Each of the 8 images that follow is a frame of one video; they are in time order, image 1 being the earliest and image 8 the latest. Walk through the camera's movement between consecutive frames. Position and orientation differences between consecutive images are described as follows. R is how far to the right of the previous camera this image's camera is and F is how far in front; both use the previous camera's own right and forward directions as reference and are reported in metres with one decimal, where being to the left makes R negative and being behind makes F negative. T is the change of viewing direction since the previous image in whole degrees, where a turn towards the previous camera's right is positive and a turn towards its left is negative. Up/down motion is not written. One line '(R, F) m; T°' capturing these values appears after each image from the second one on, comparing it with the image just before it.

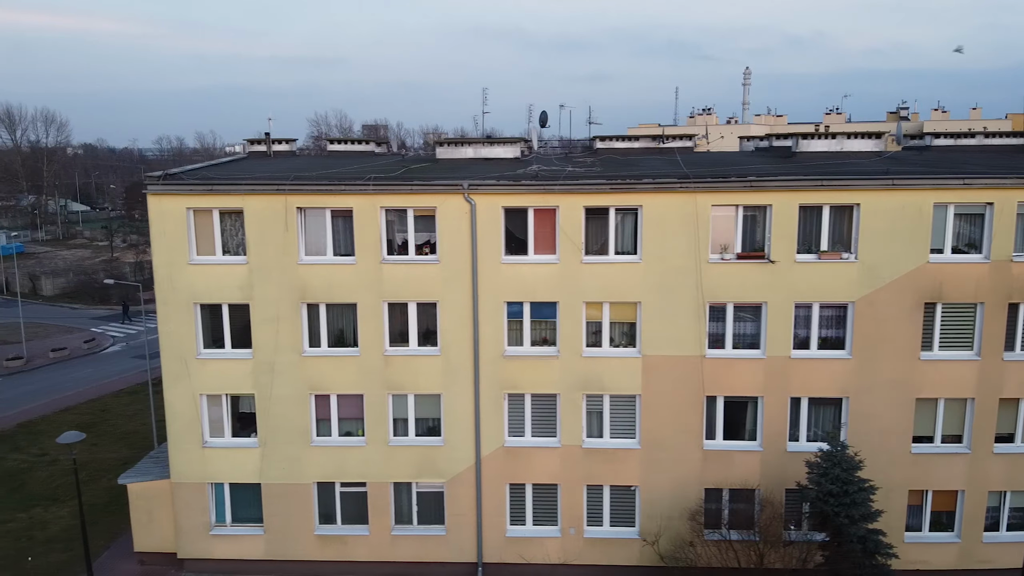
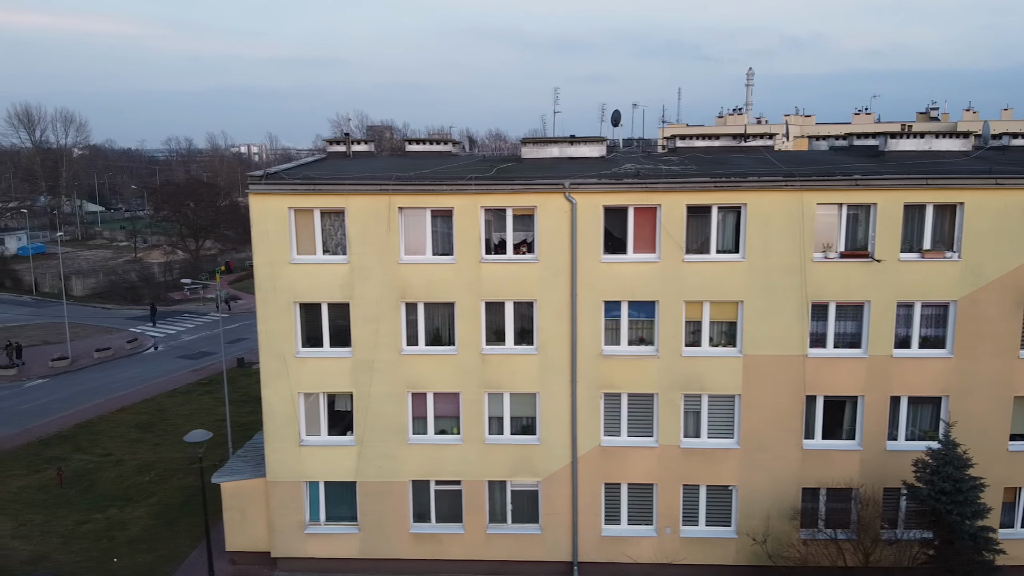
(-3.9, 0.0) m; 0°
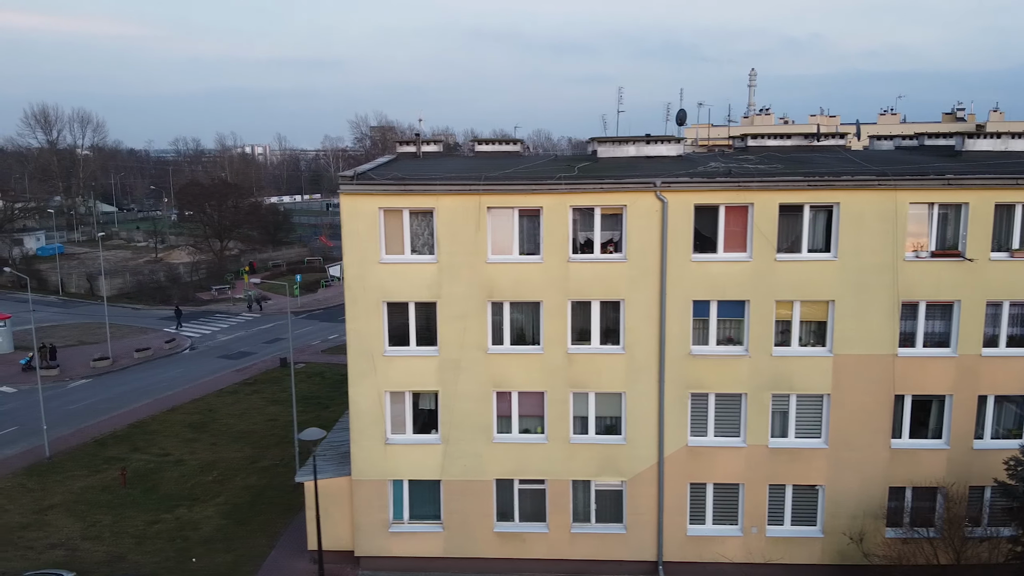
(-3.5, 0.0) m; 0°
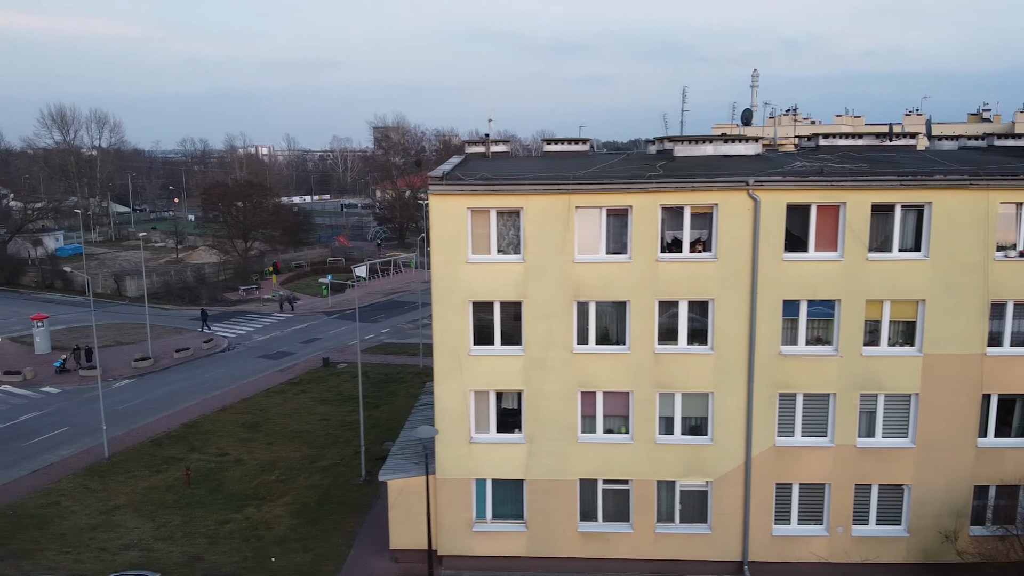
(-3.5, 0.0) m; 0°
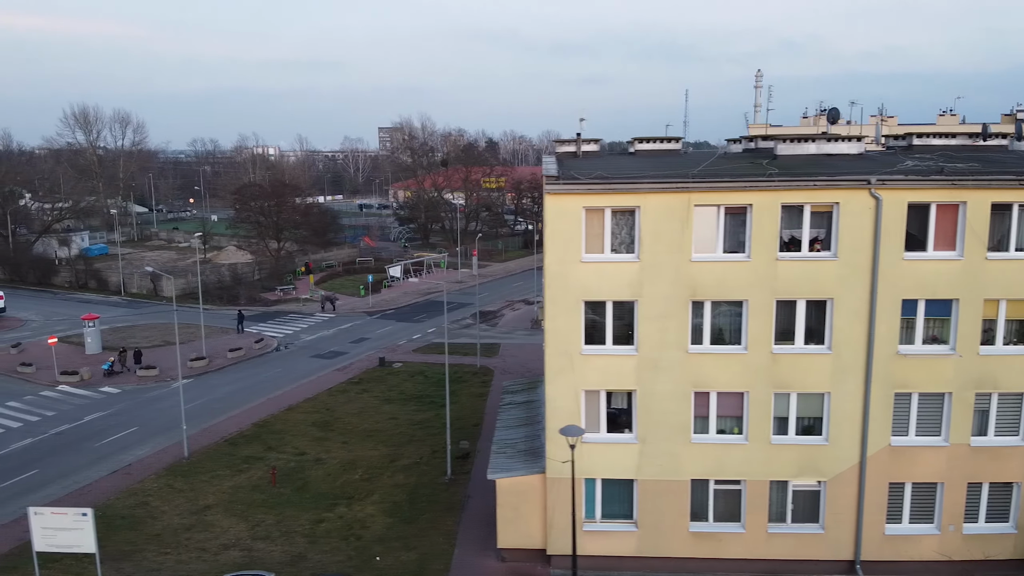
(-4.6, 0.0) m; 0°
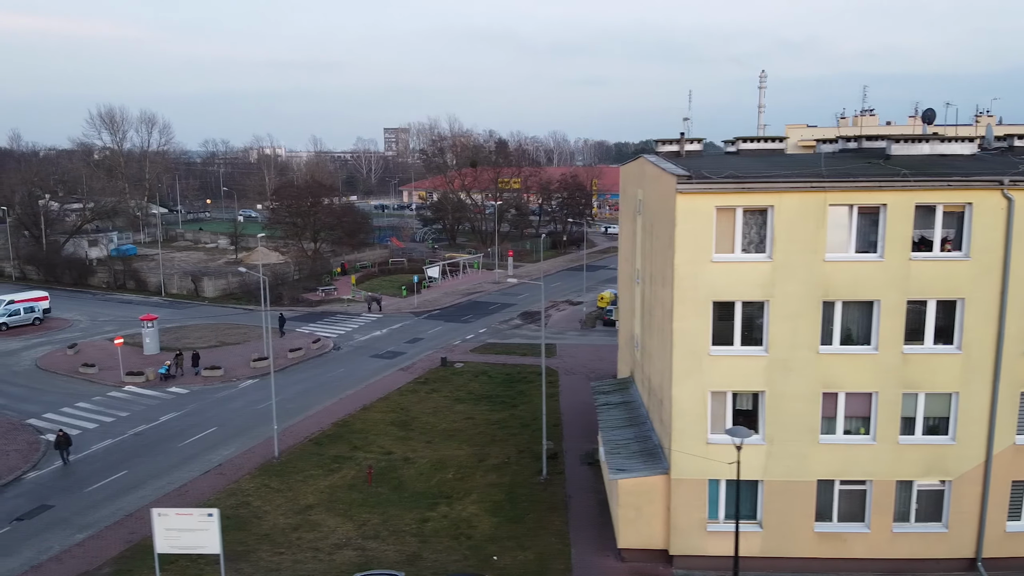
(-5.2, 0.0) m; 0°
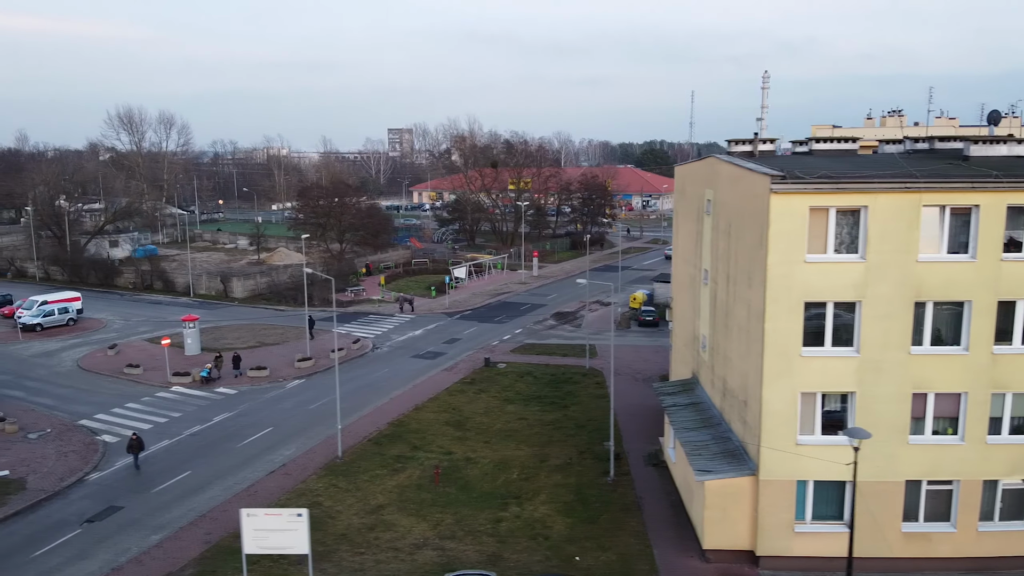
(-3.6, -0.1) m; 0°
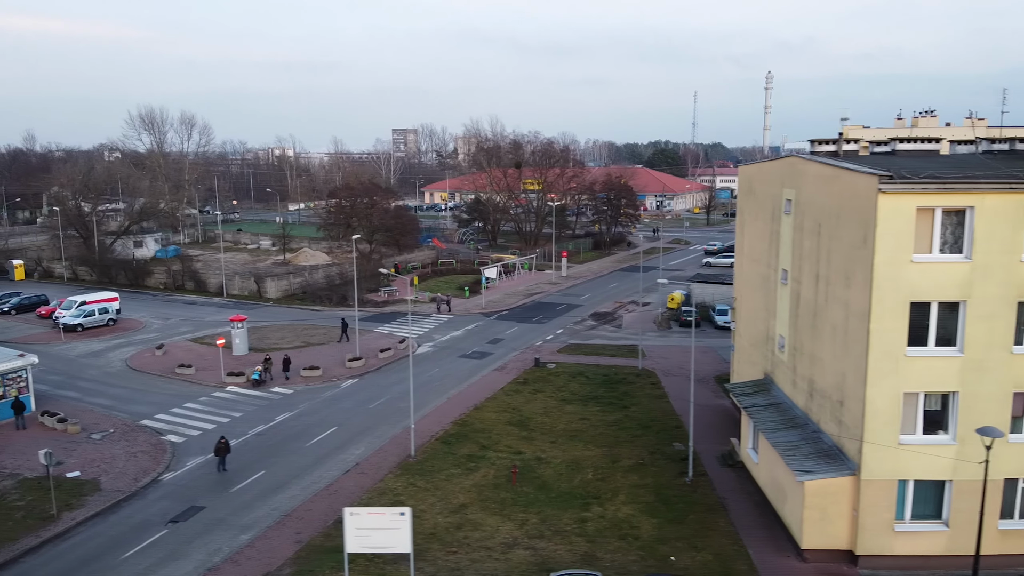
(-4.2, -0.1) m; 0°
